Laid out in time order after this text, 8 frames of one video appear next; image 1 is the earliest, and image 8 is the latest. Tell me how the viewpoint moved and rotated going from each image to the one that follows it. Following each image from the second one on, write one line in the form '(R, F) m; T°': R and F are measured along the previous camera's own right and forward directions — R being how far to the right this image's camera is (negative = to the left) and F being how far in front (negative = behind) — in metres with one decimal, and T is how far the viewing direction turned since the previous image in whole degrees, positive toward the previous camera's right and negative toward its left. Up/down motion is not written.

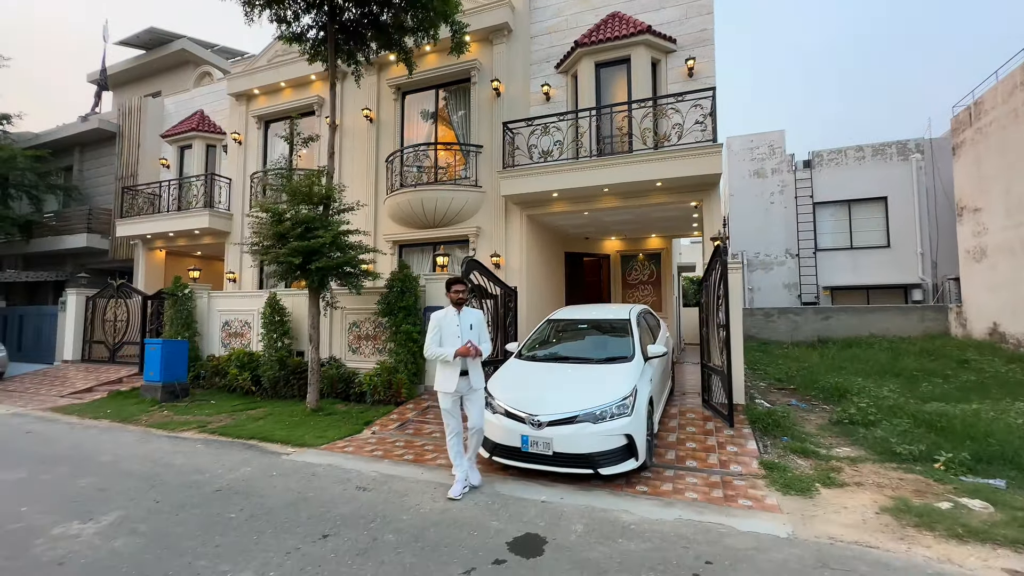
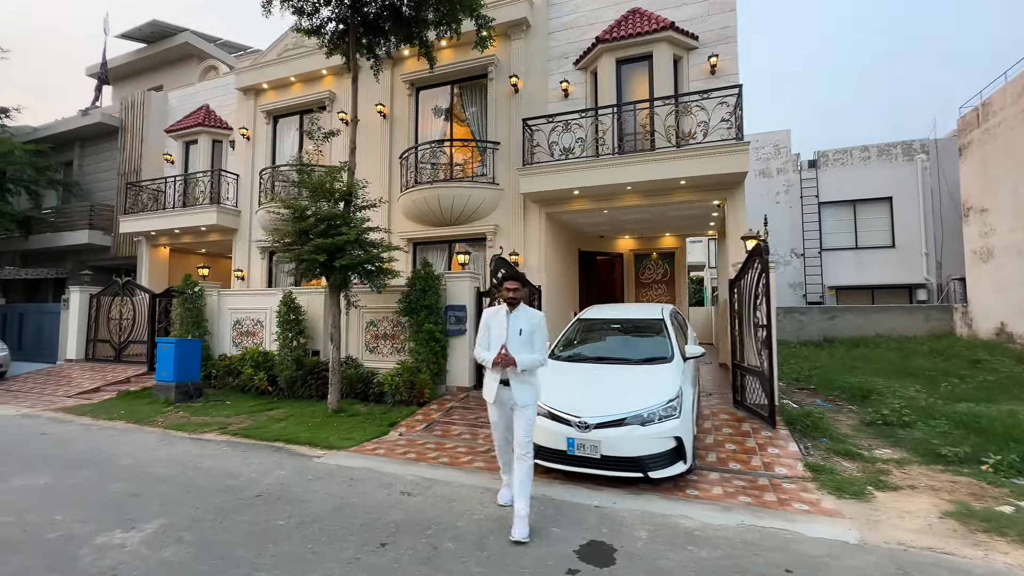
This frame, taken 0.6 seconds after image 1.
(-0.5, +0.1) m; +1°
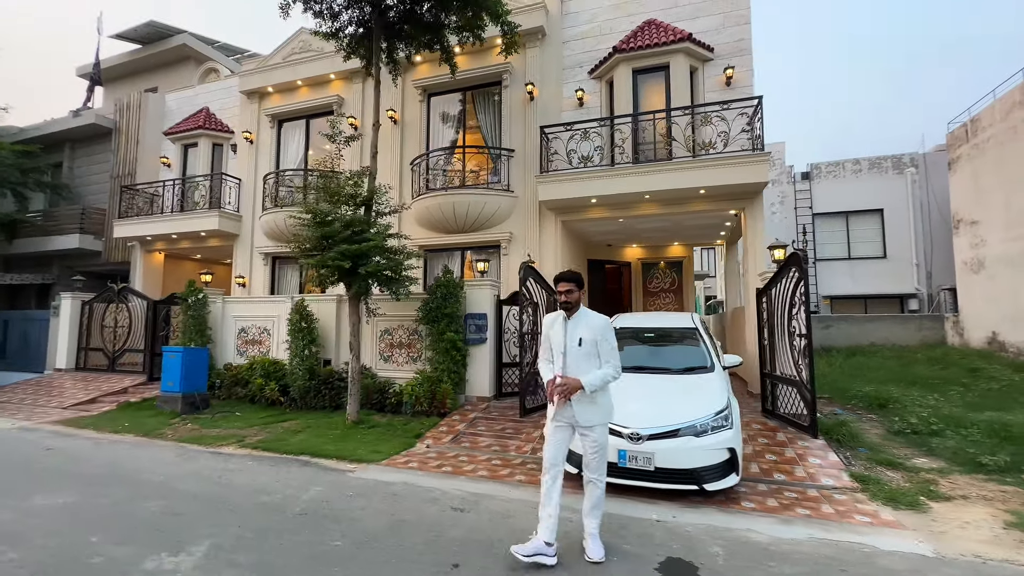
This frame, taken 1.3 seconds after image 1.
(-0.7, +0.1) m; +2°
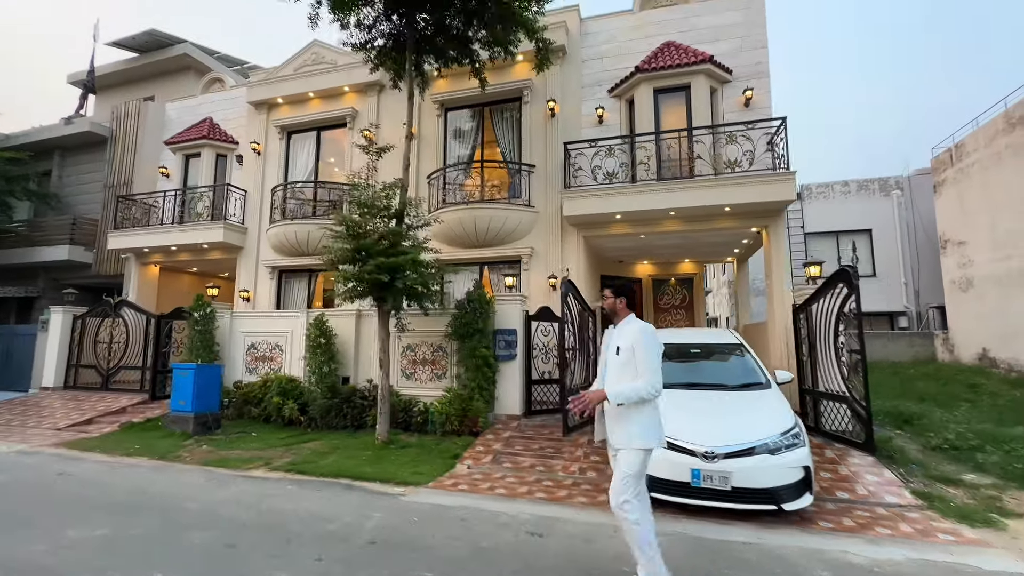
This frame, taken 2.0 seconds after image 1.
(-0.9, +0.1) m; +2°
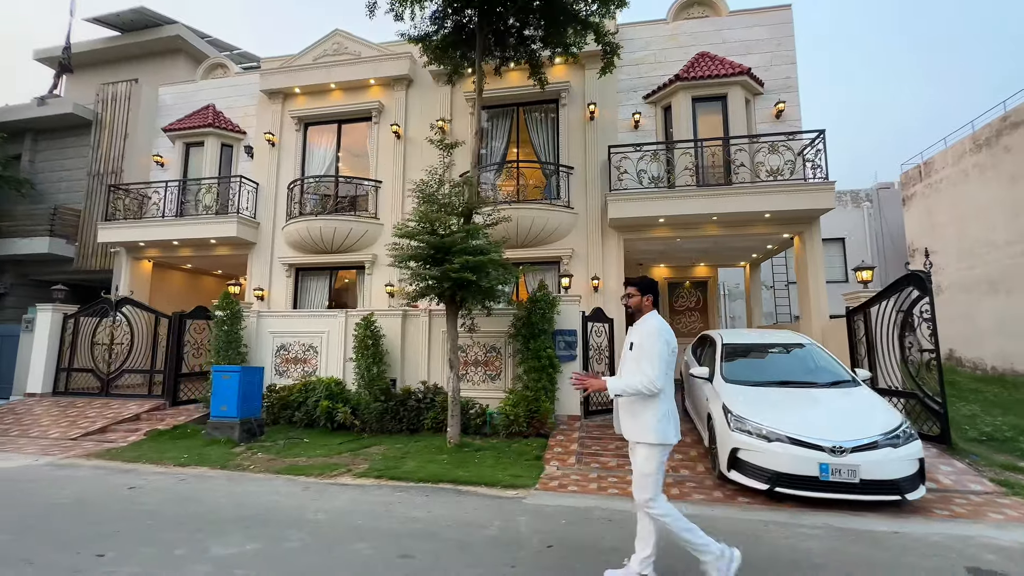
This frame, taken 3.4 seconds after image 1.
(-1.8, +0.1) m; +5°
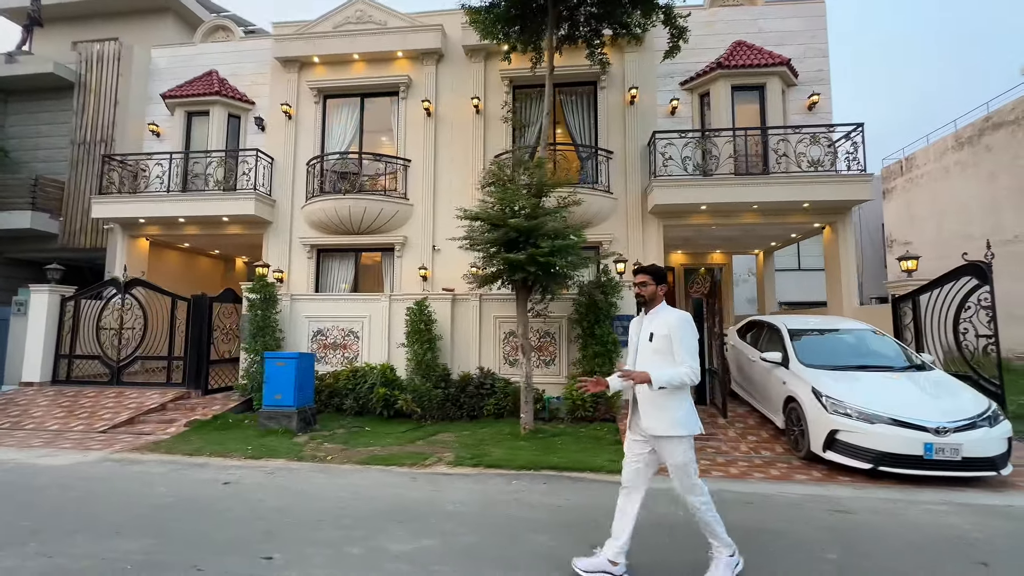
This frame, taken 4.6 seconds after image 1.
(-1.7, +0.2) m; +5°
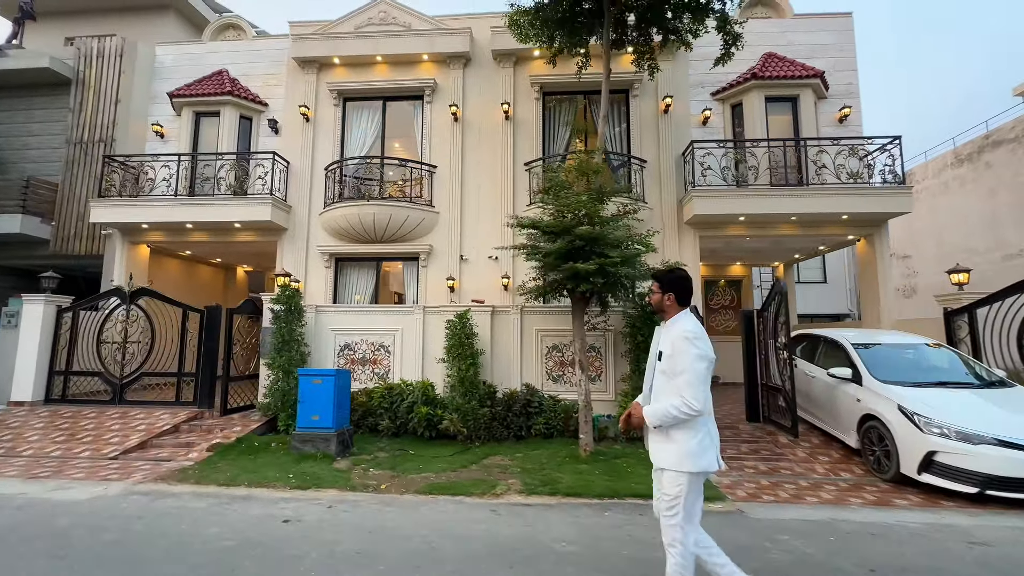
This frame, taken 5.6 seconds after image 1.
(-1.1, +0.4) m; +2°
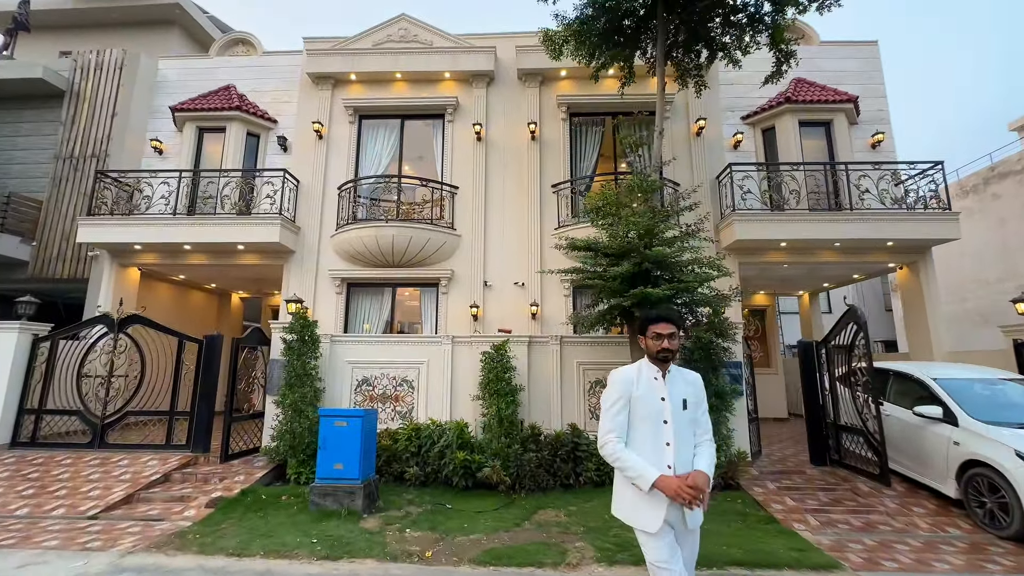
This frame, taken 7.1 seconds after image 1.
(-0.9, +0.7) m; +2°
